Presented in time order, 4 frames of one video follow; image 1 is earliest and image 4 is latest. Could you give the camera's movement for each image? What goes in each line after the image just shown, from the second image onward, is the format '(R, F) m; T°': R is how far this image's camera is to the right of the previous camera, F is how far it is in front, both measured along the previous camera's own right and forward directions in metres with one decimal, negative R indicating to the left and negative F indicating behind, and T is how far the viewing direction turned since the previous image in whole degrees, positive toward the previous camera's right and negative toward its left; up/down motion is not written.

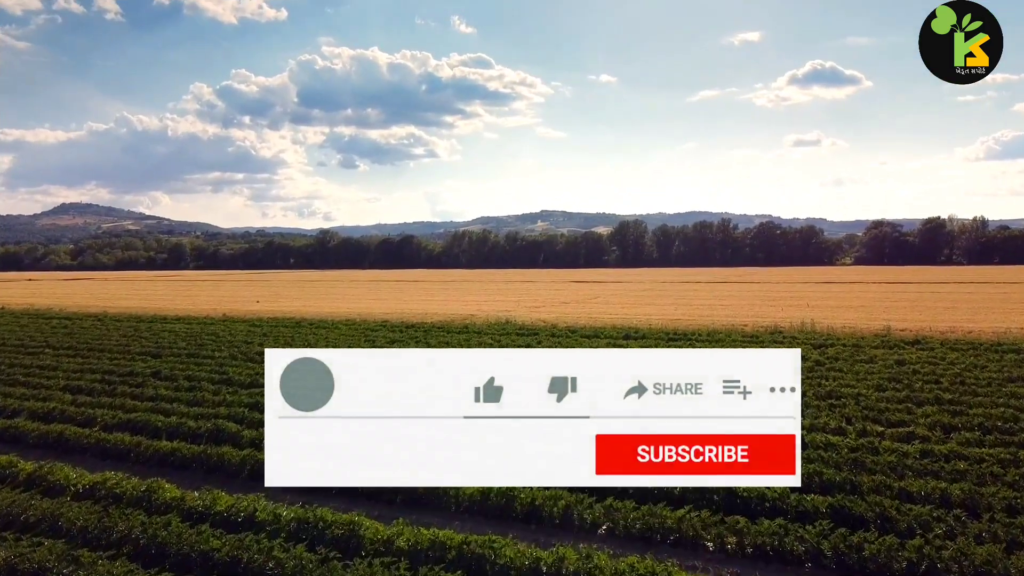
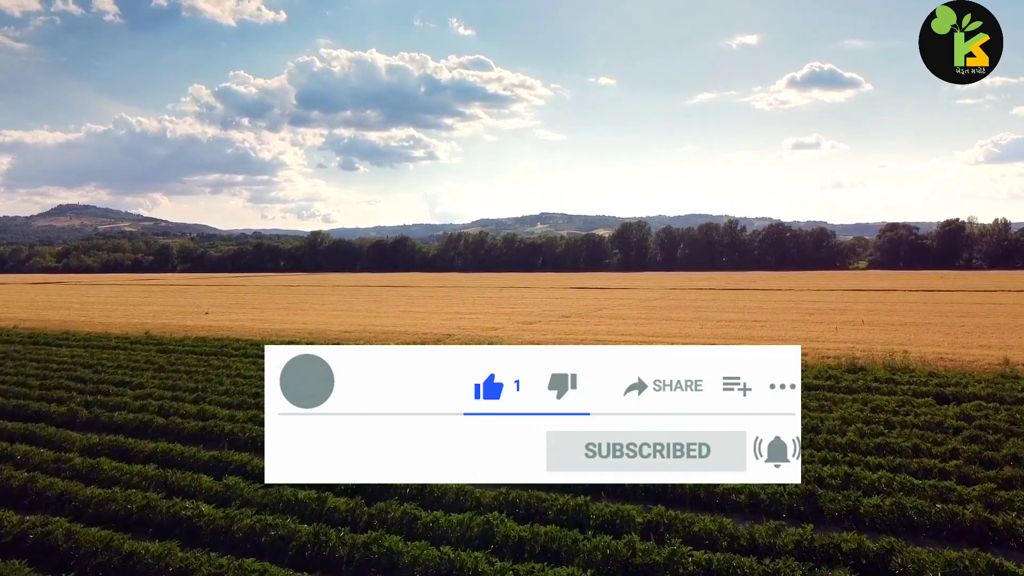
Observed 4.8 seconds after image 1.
(+0.5, +6.2) m; 0°
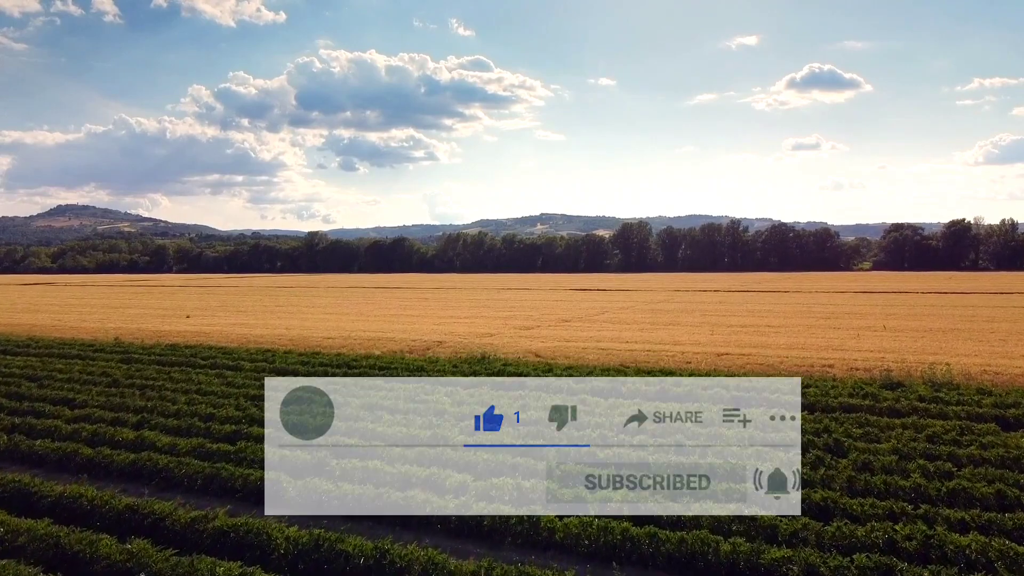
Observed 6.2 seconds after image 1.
(+0.2, +1.9) m; 0°
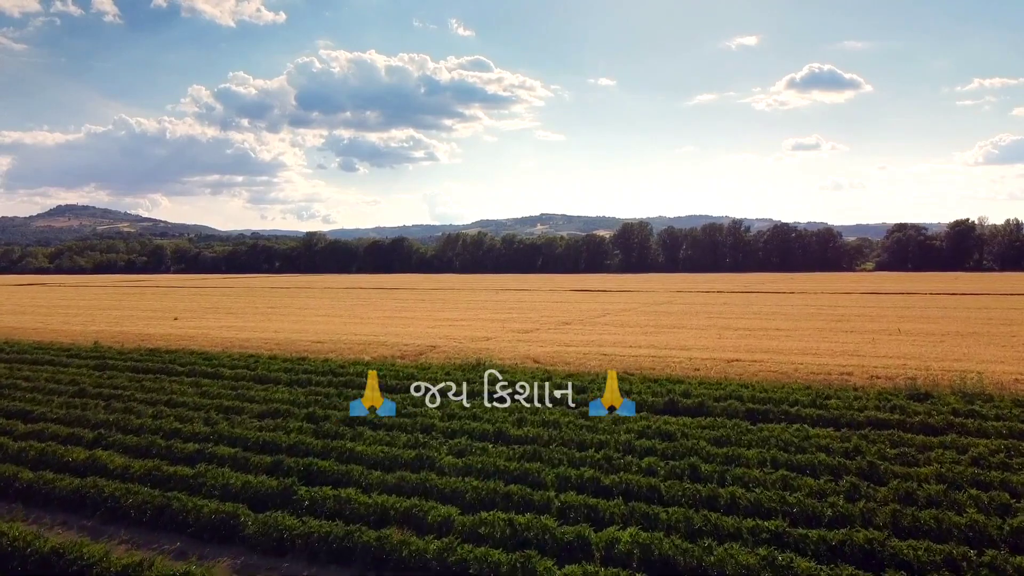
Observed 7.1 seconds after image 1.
(+0.1, +1.1) m; 0°
